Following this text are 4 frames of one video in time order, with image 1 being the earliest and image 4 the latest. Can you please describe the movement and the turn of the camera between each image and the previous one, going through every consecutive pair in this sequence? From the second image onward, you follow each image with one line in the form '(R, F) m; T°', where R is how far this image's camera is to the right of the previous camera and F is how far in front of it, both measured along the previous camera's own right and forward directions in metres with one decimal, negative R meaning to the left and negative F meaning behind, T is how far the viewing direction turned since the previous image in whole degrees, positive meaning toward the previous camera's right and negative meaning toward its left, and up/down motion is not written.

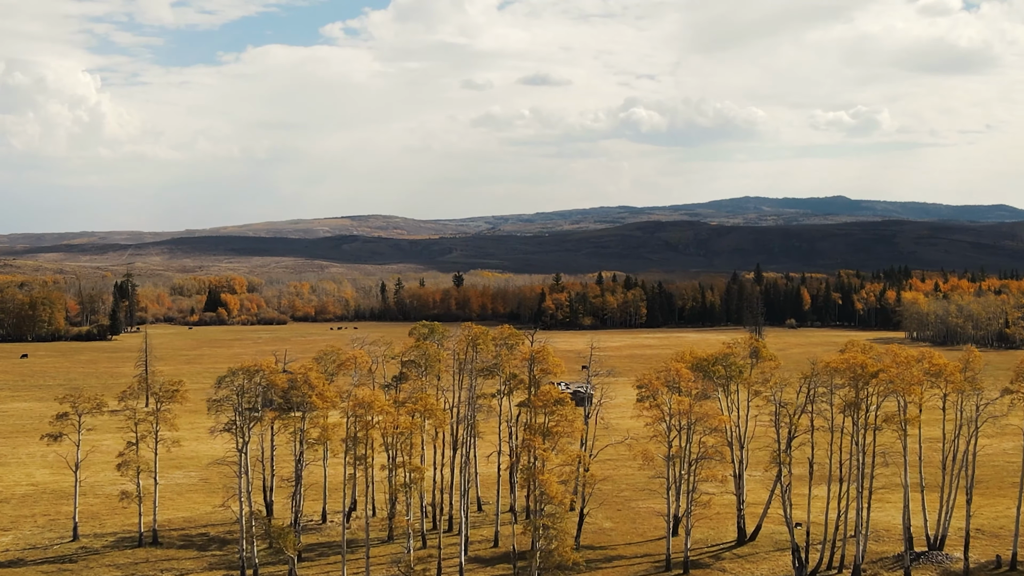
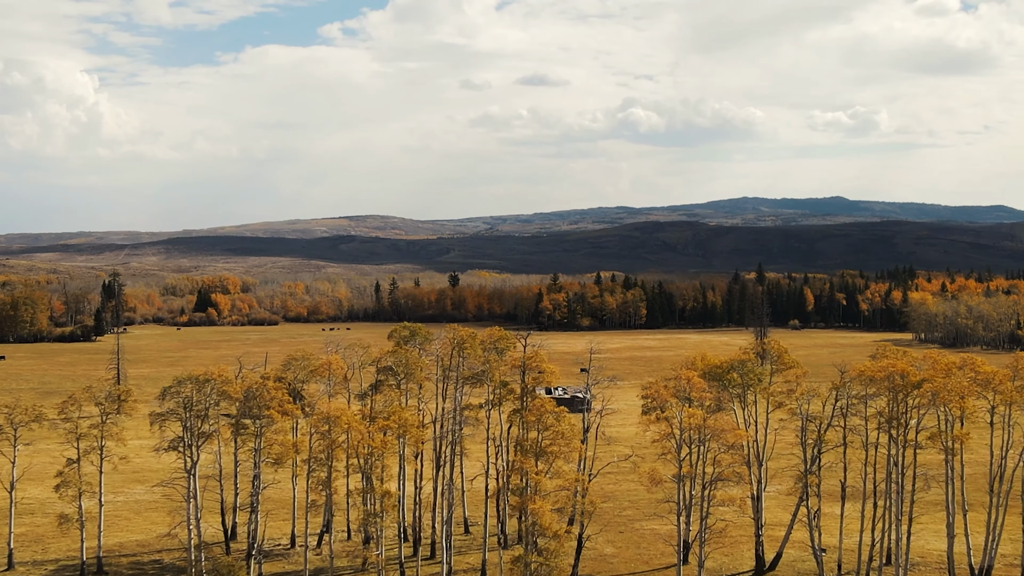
(+0.4, +4.2) m; 0°
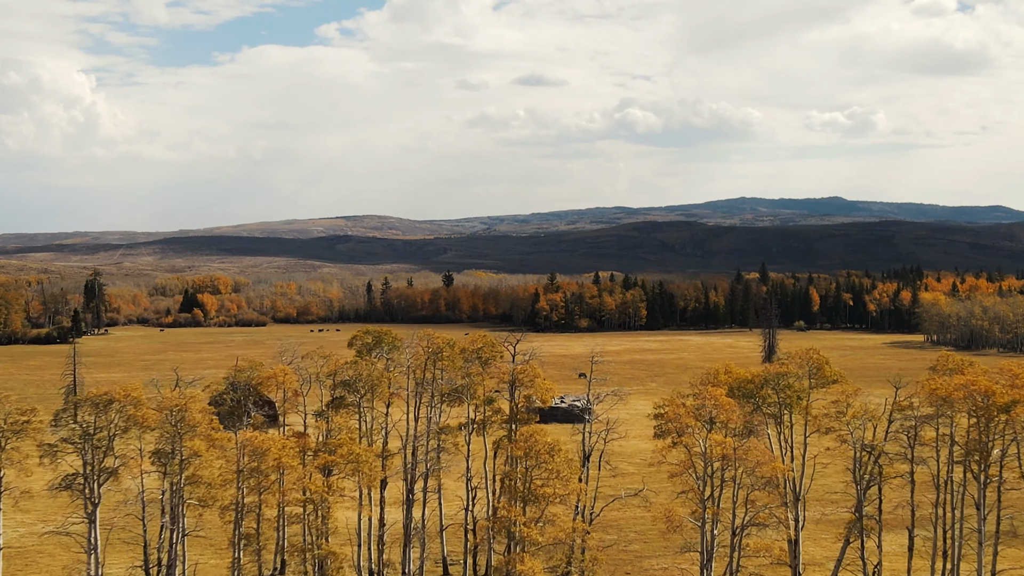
(+0.4, +5.8) m; 0°
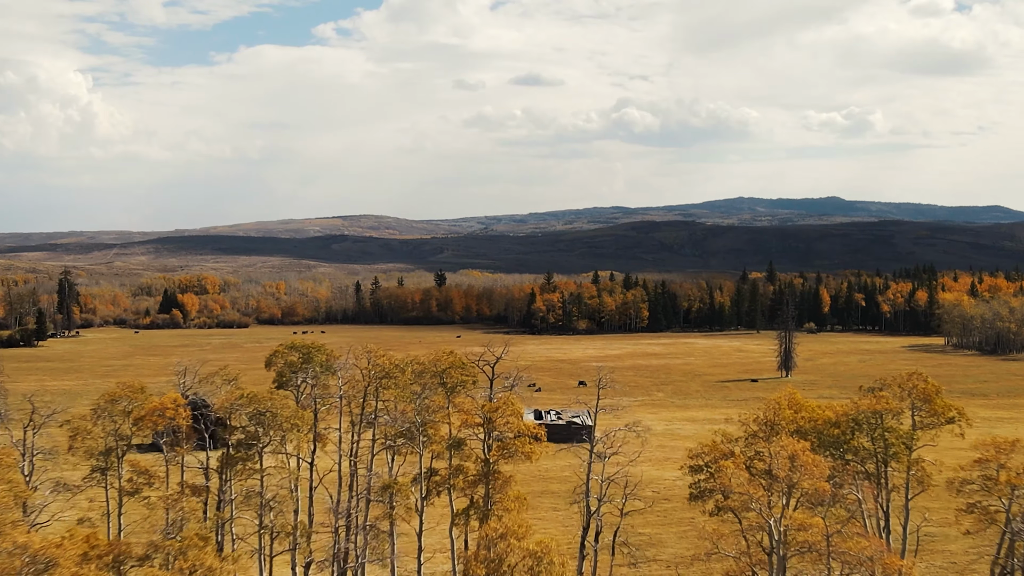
(+0.5, +8.5) m; 0°
